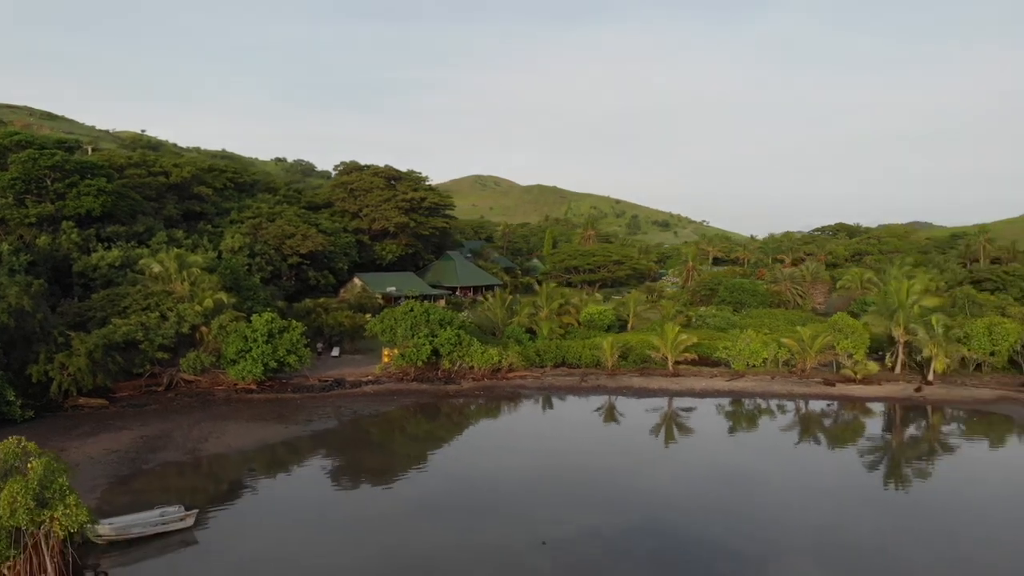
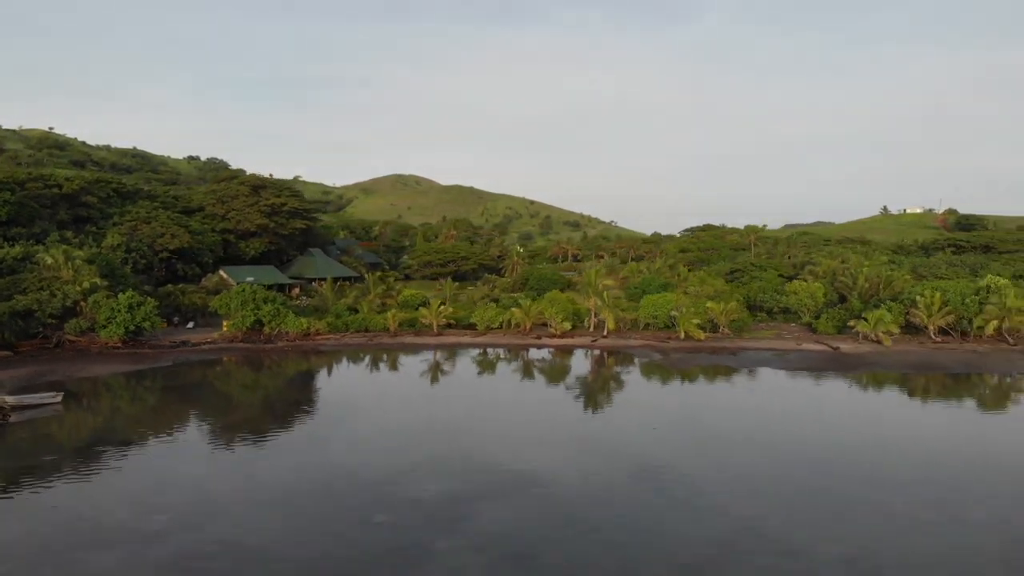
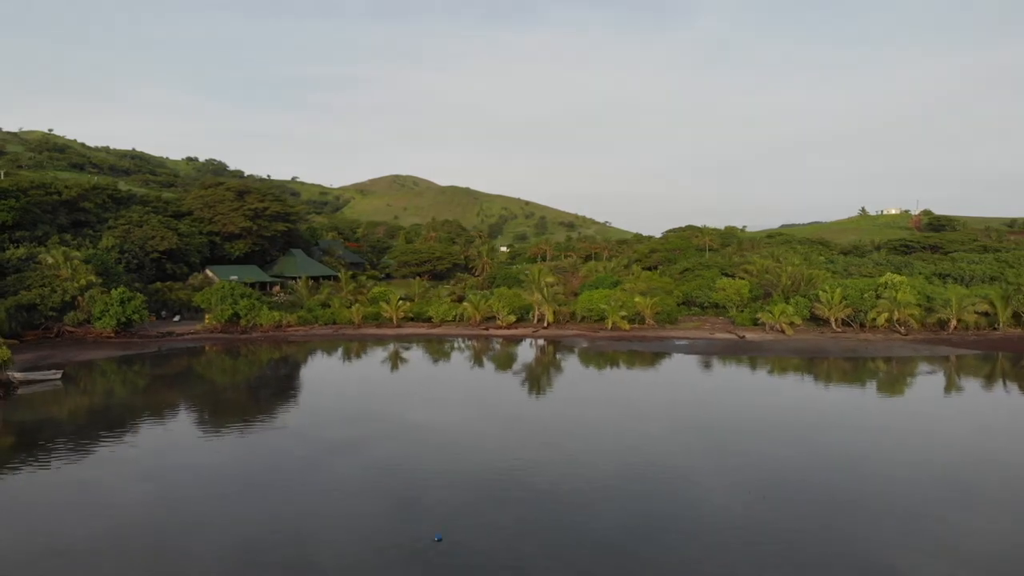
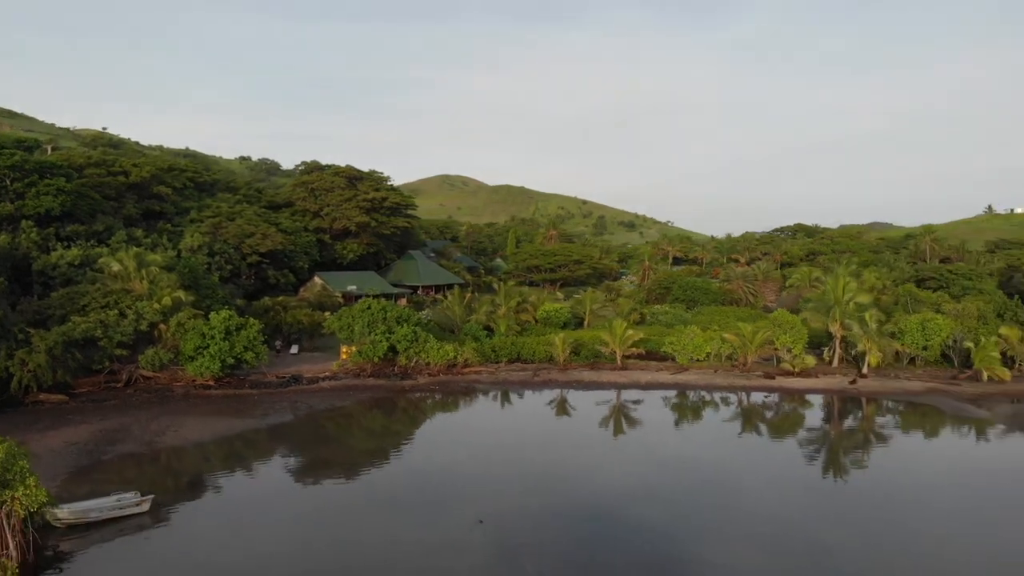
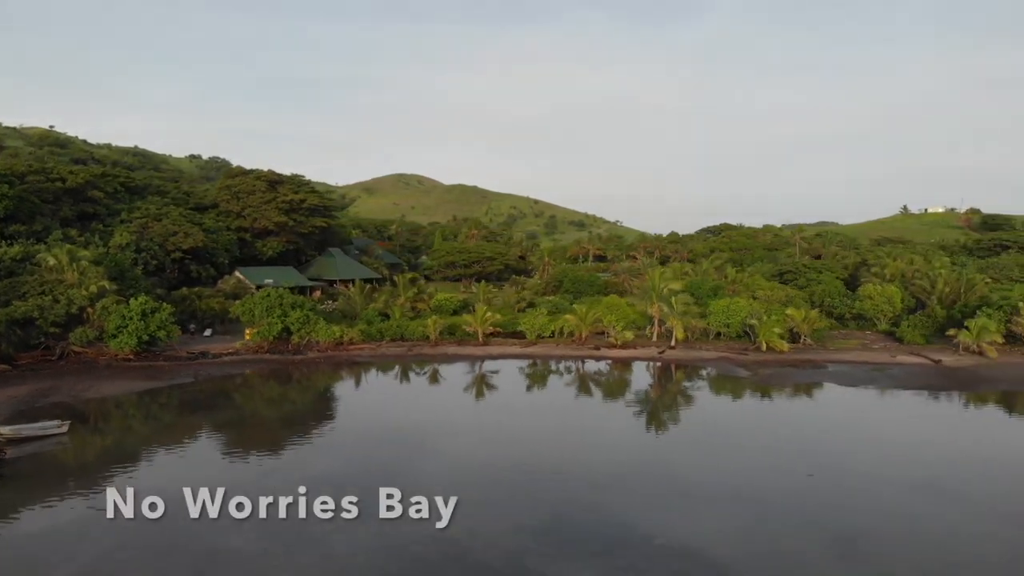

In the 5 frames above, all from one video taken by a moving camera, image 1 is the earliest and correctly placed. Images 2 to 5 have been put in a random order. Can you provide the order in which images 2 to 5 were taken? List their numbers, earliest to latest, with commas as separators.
4, 5, 2, 3
